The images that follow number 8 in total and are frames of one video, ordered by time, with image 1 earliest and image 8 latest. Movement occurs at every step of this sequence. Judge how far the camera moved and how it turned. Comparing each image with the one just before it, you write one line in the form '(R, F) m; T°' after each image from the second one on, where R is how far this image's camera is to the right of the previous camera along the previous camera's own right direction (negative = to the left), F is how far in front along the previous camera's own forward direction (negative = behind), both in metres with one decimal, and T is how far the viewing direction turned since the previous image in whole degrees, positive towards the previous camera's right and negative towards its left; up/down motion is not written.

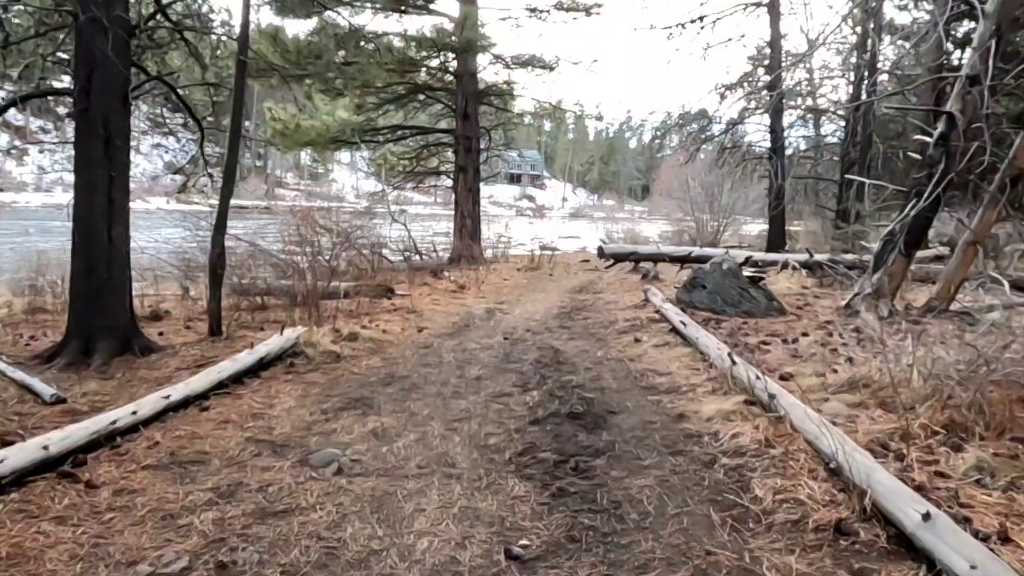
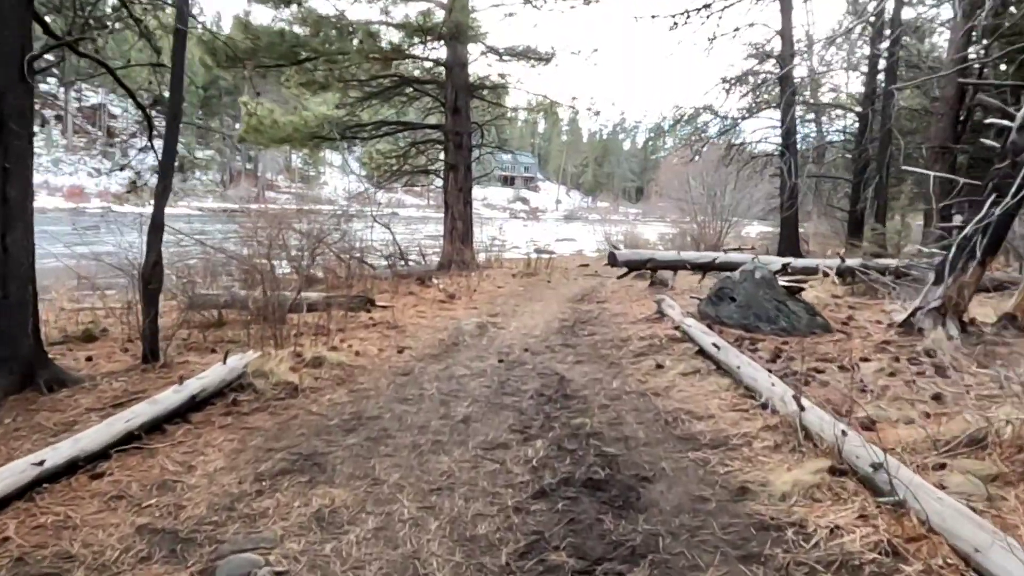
(0.0, +1.0) m; 0°
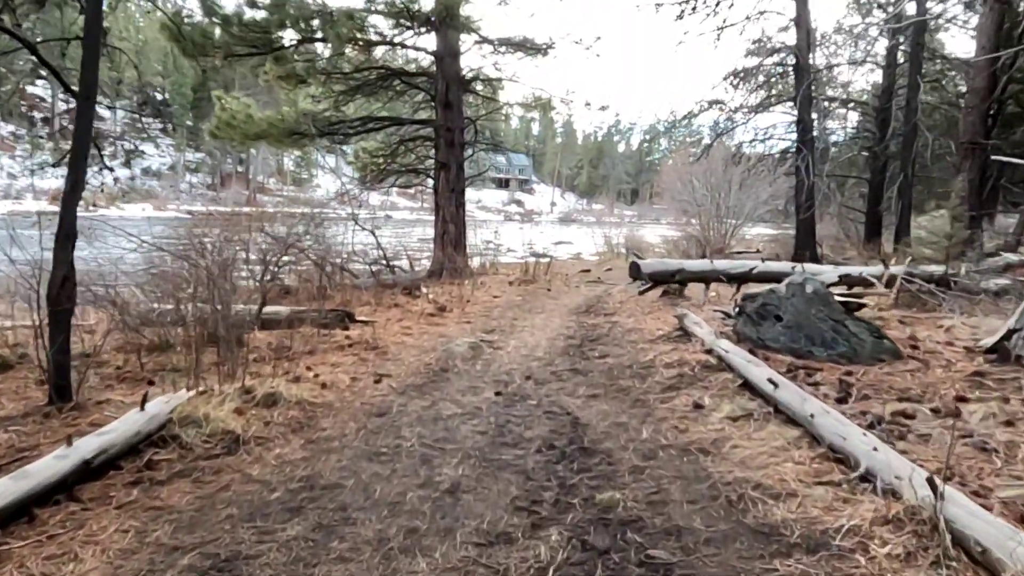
(0.0, +1.0) m; 0°
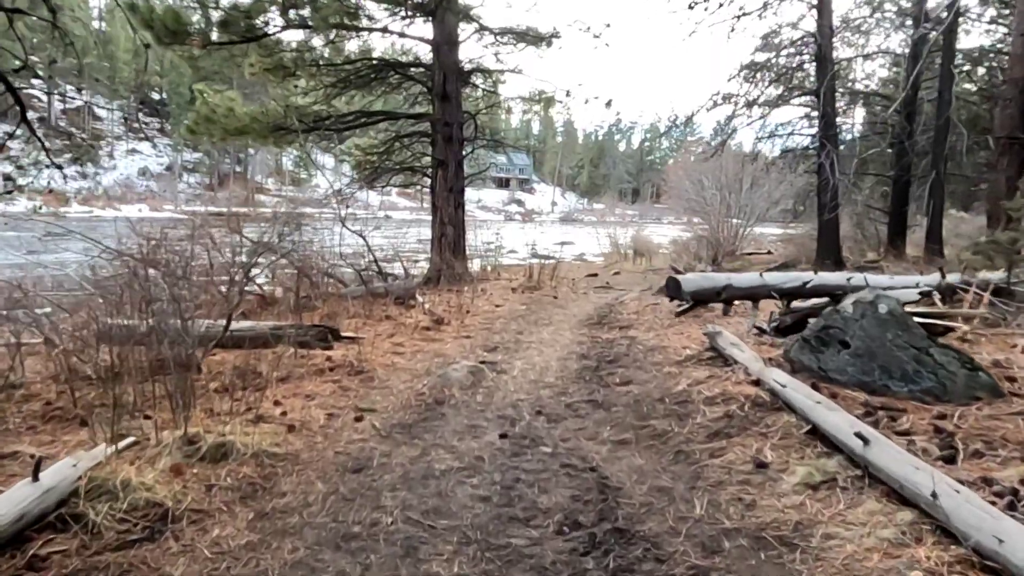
(0.0, +0.8) m; 0°
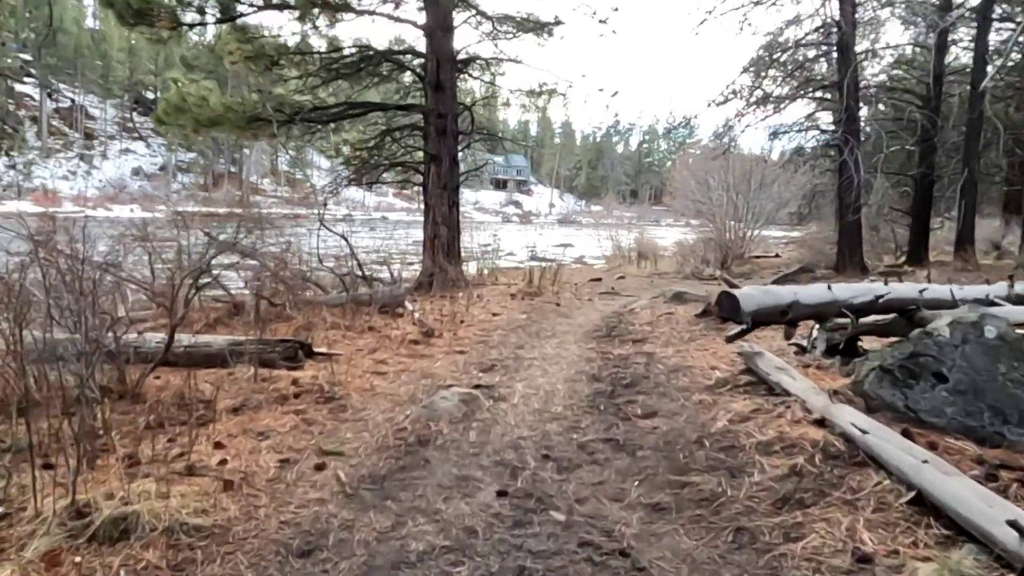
(0.0, +0.9) m; 0°
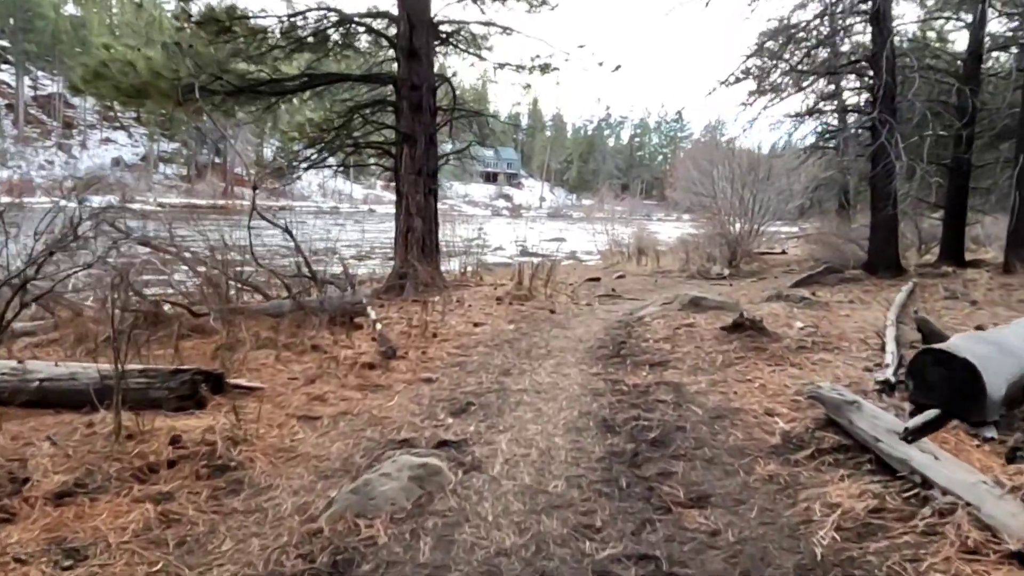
(0.0, +1.4) m; +1°
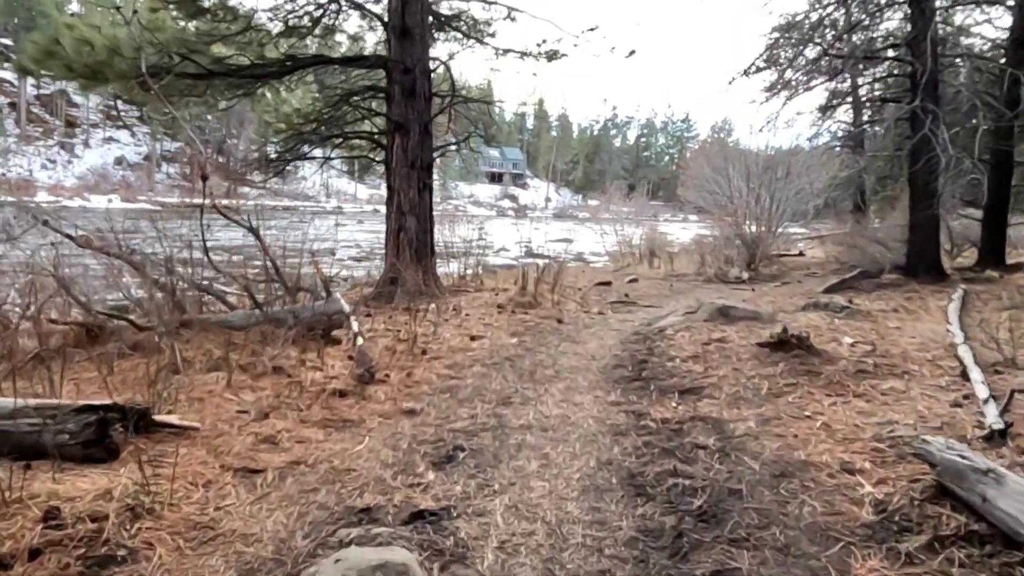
(0.0, +0.9) m; 0°
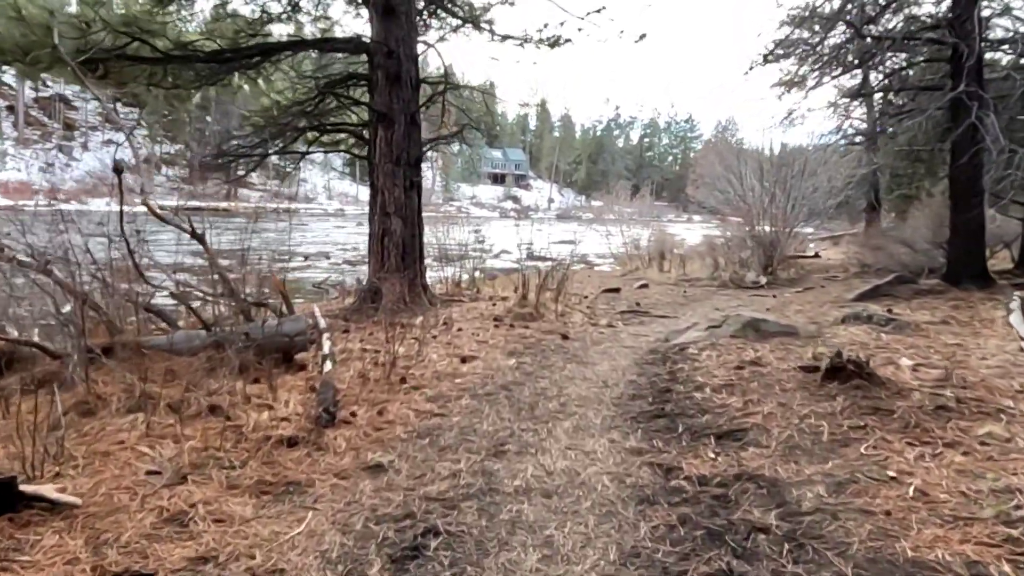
(0.0, +0.9) m; 0°
